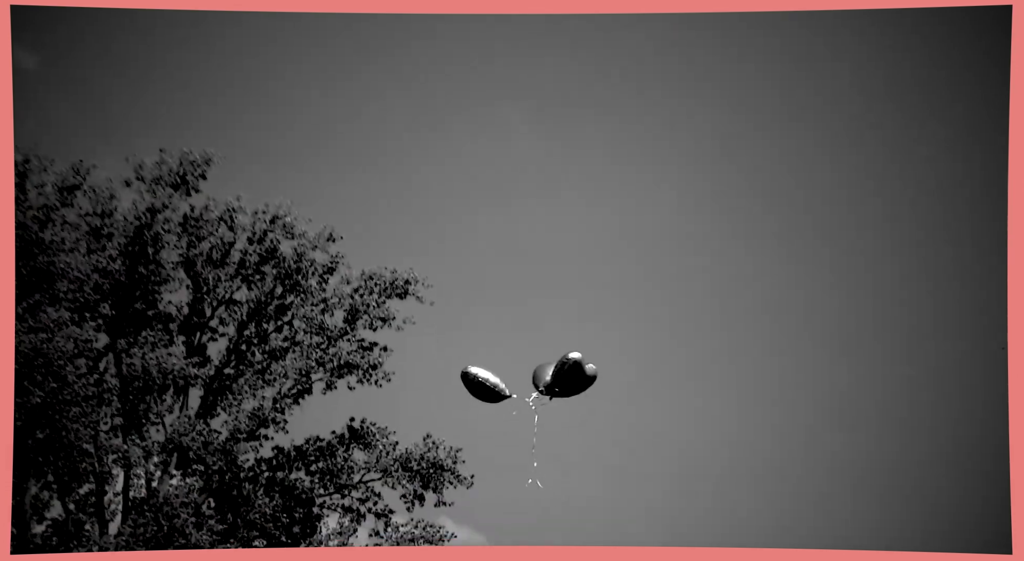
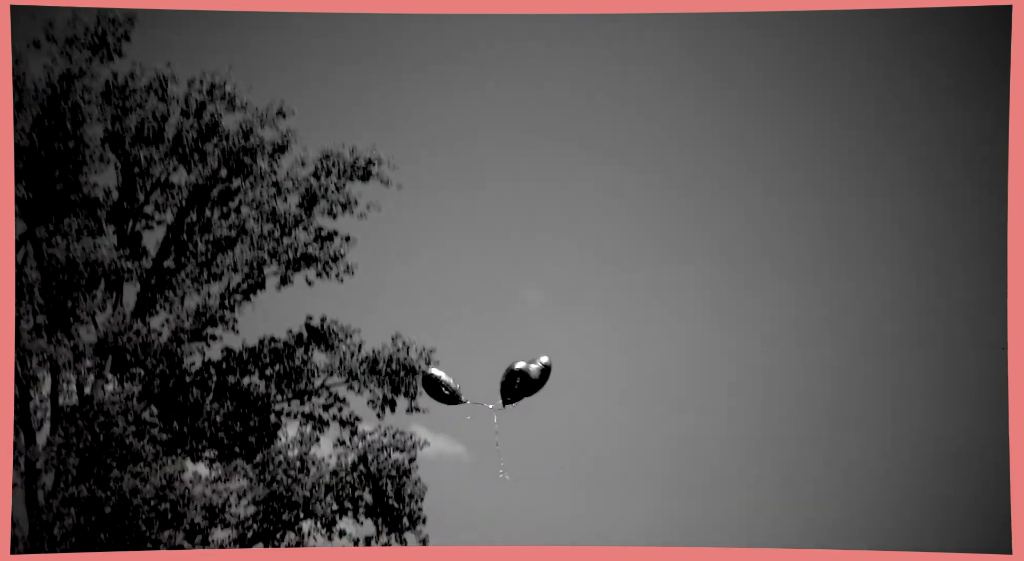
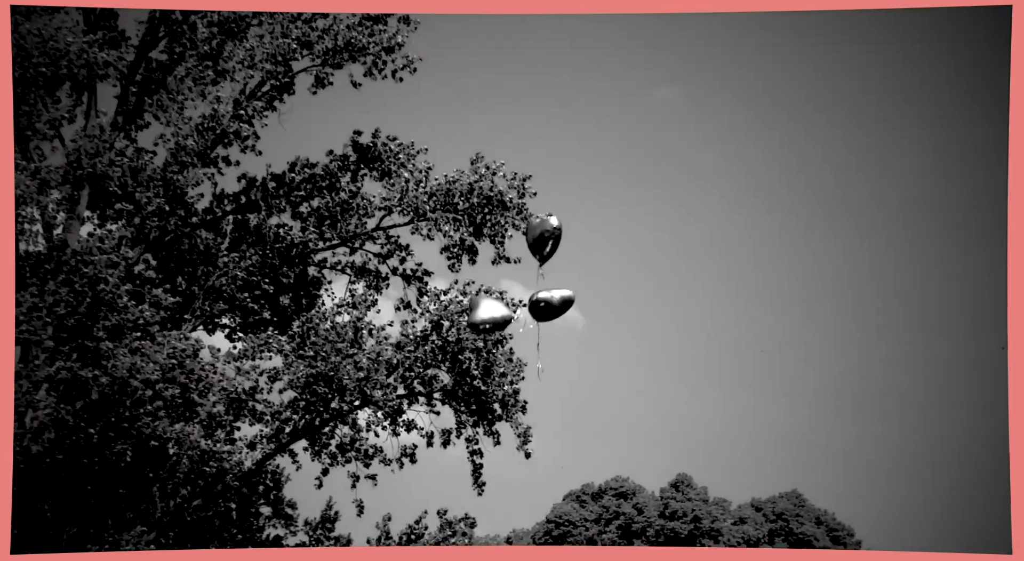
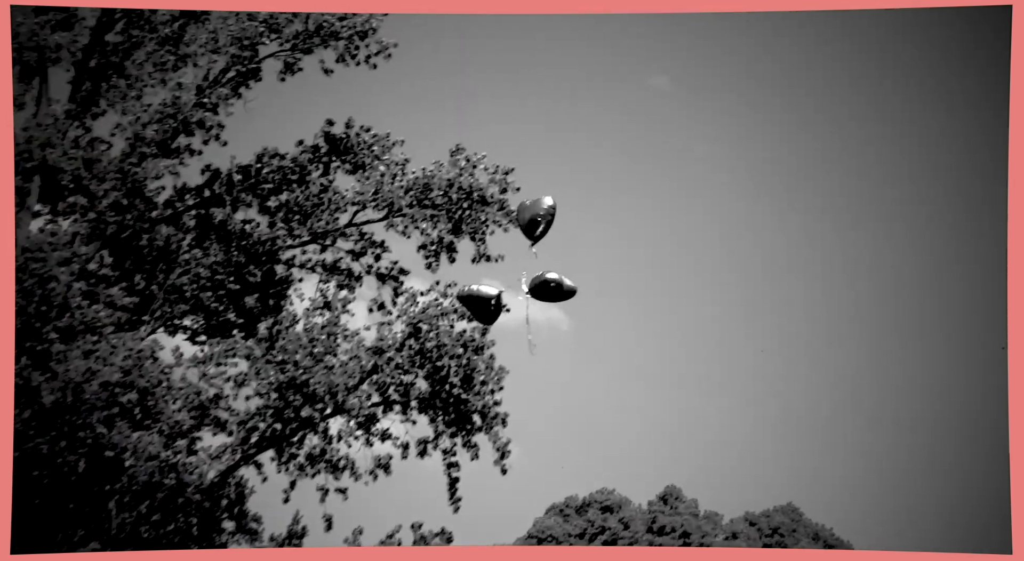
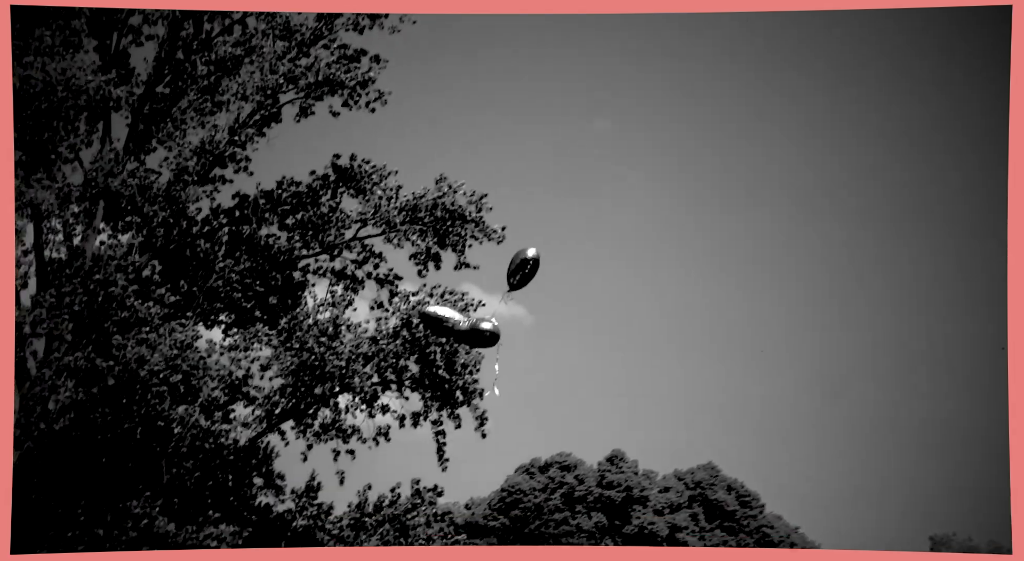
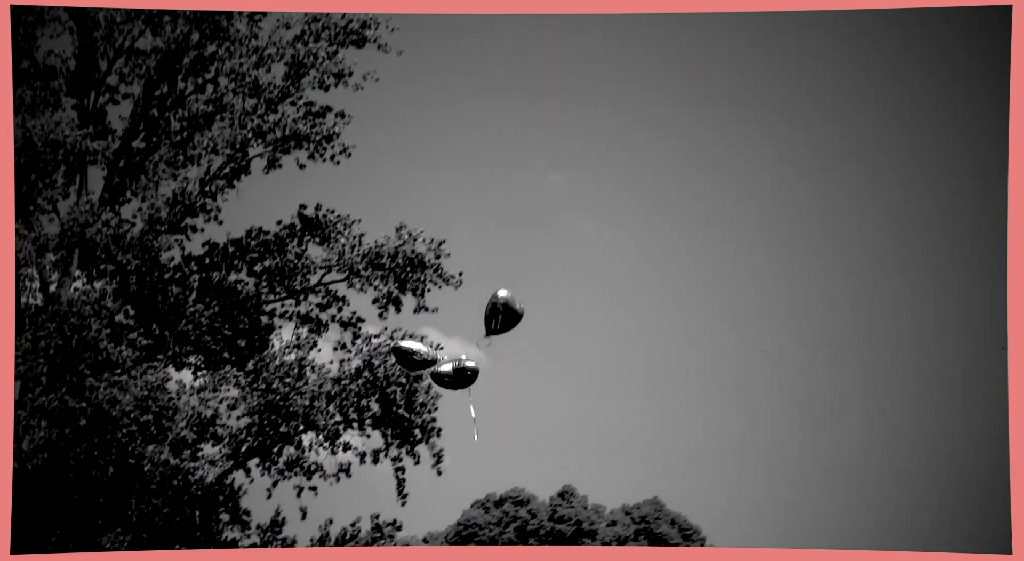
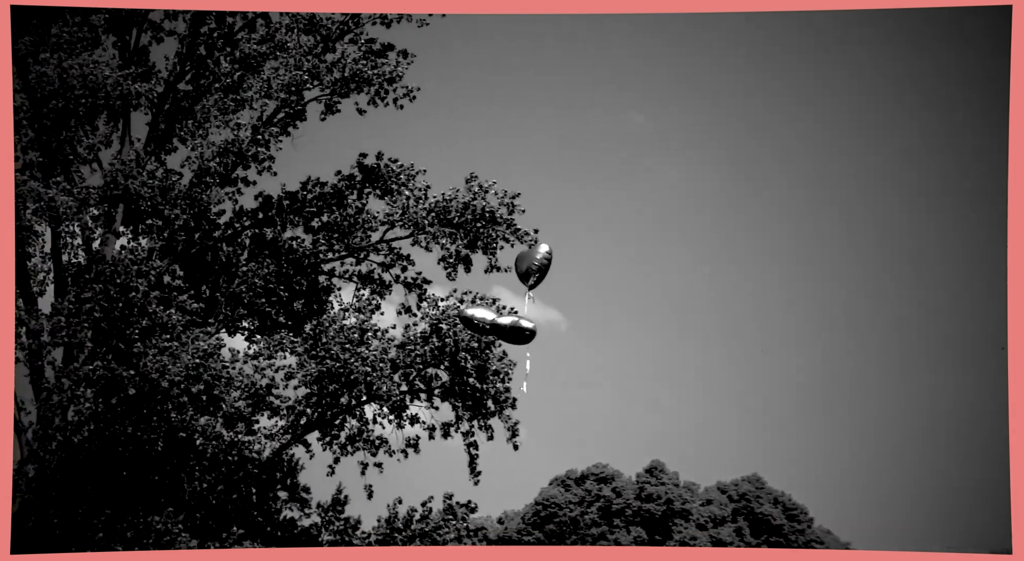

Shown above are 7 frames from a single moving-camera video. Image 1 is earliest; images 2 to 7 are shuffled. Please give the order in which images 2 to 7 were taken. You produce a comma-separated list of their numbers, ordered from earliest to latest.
2, 6, 5, 7, 3, 4
